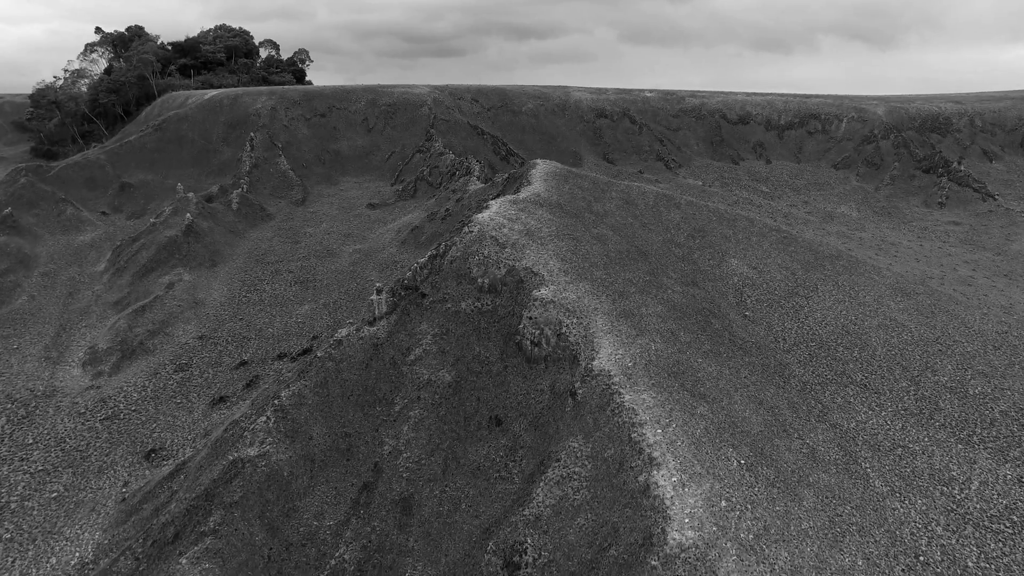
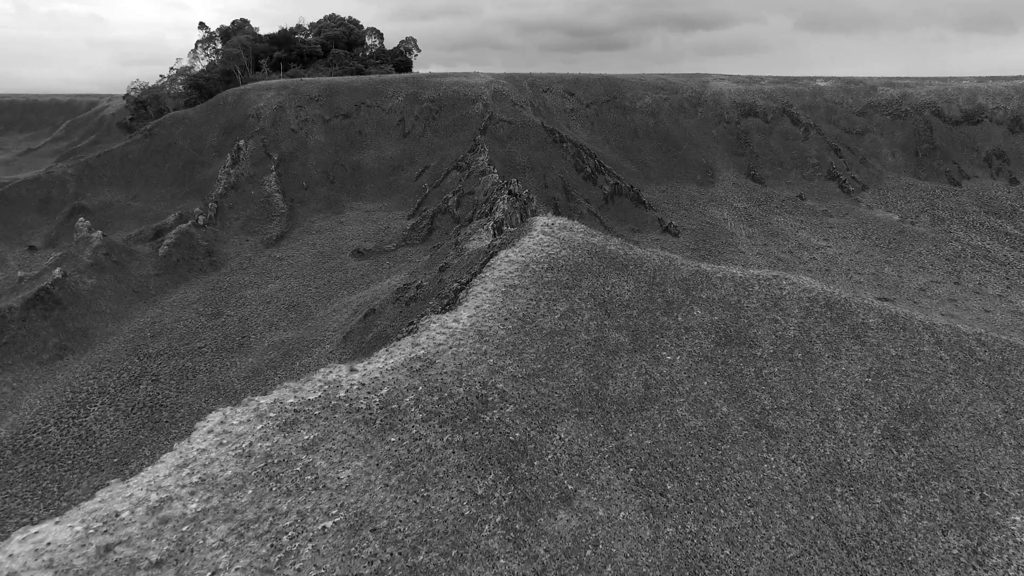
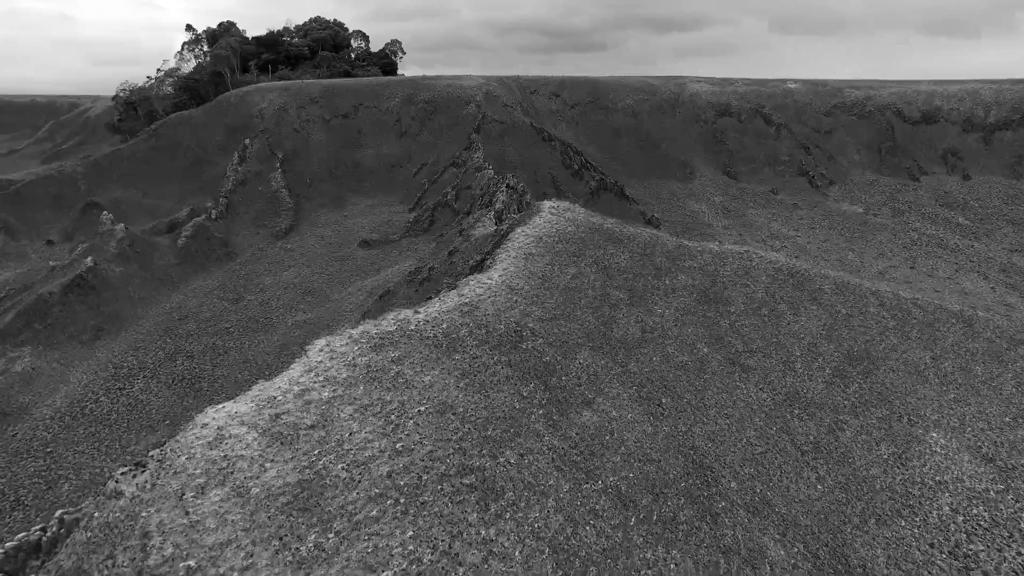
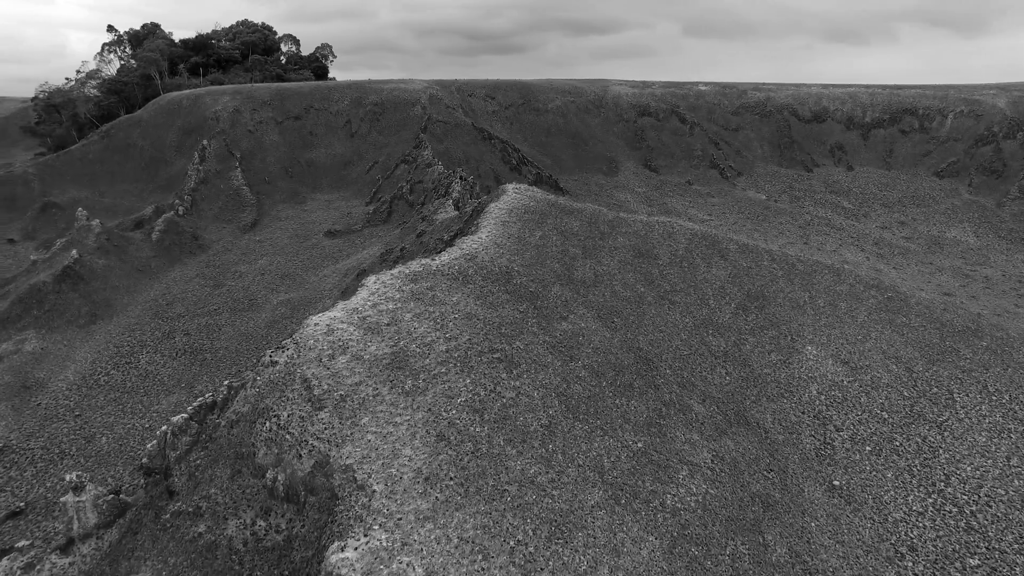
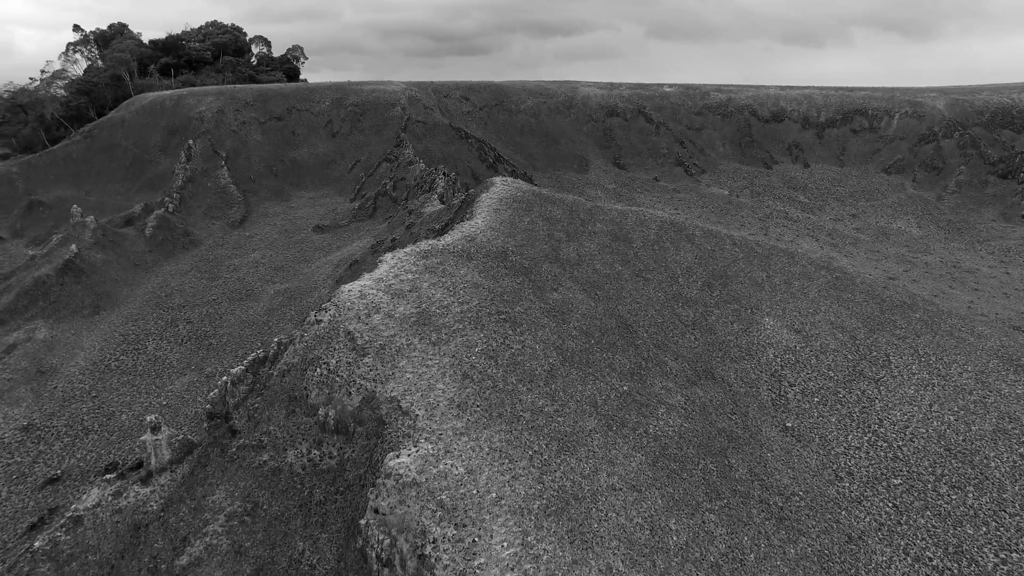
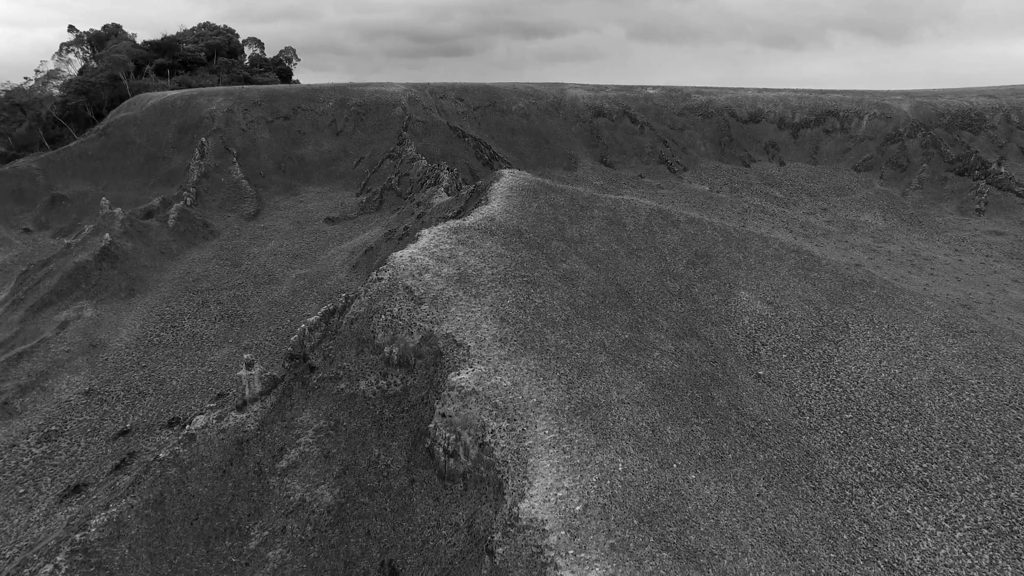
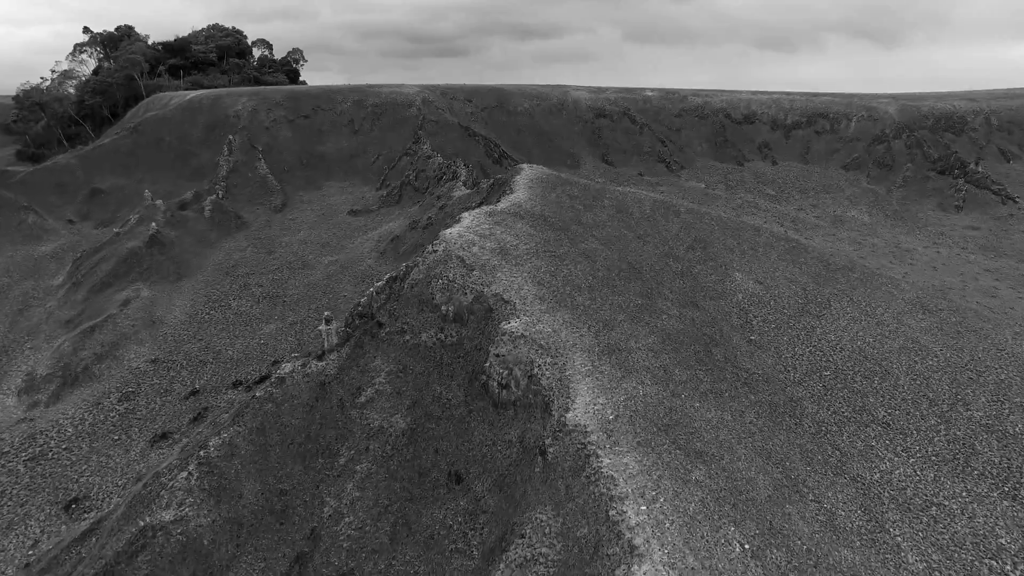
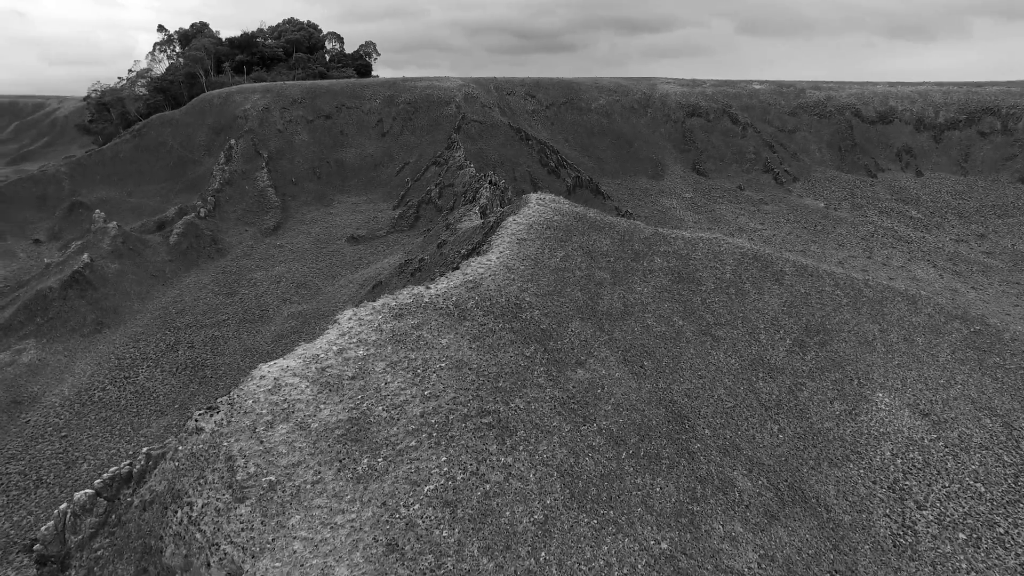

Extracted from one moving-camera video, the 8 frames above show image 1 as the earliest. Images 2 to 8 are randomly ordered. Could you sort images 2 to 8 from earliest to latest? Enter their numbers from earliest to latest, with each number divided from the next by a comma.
7, 6, 5, 4, 8, 3, 2
